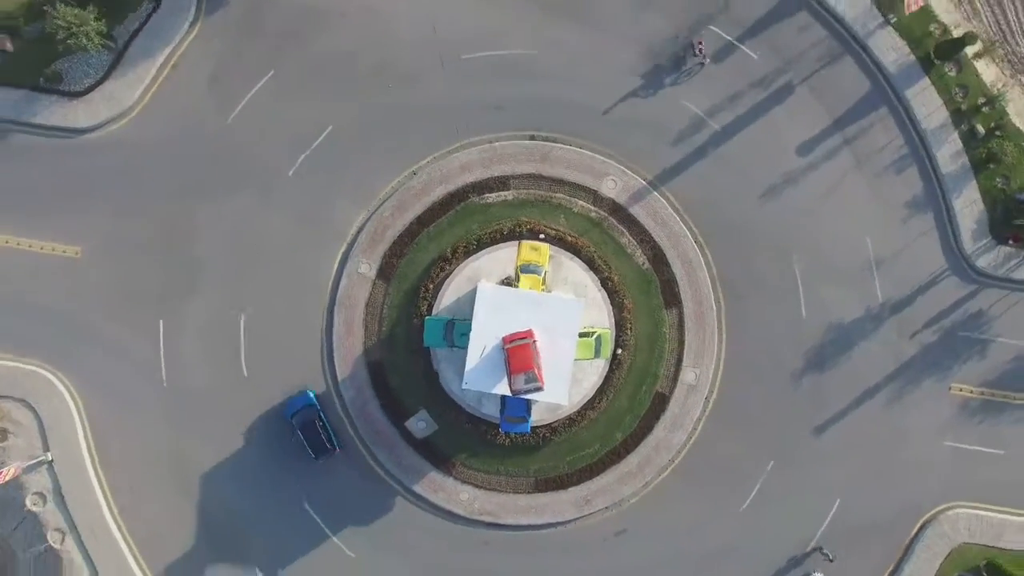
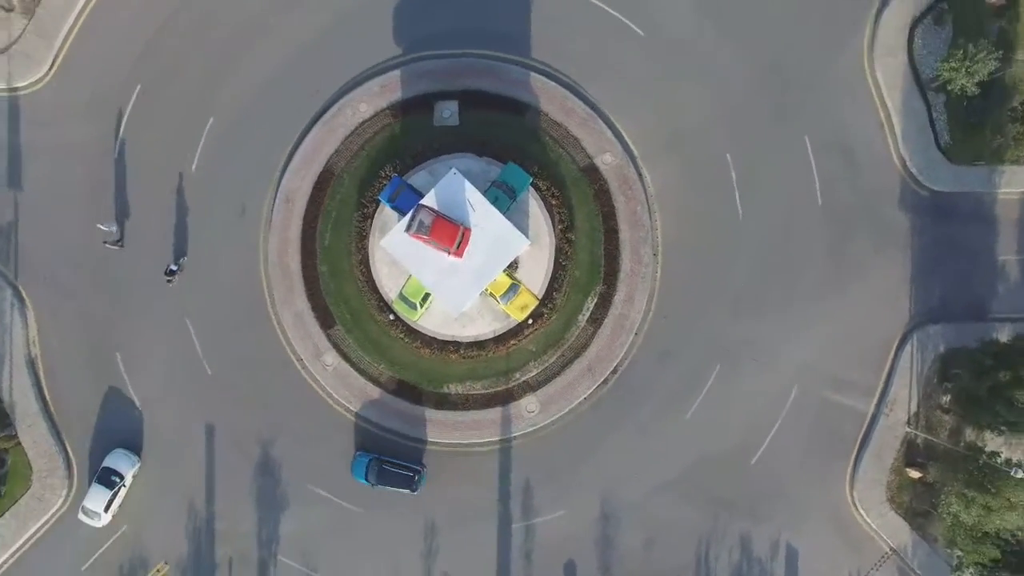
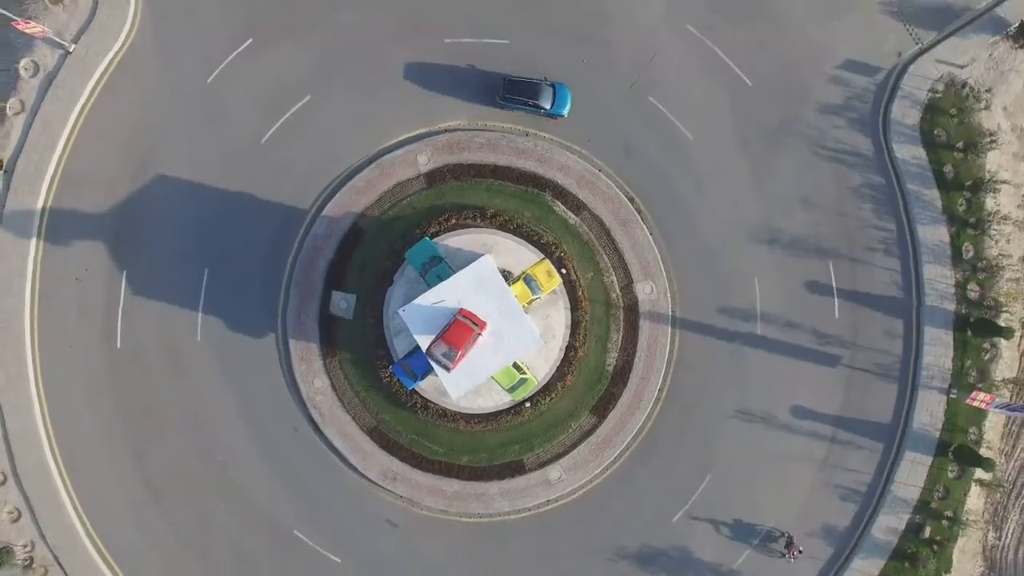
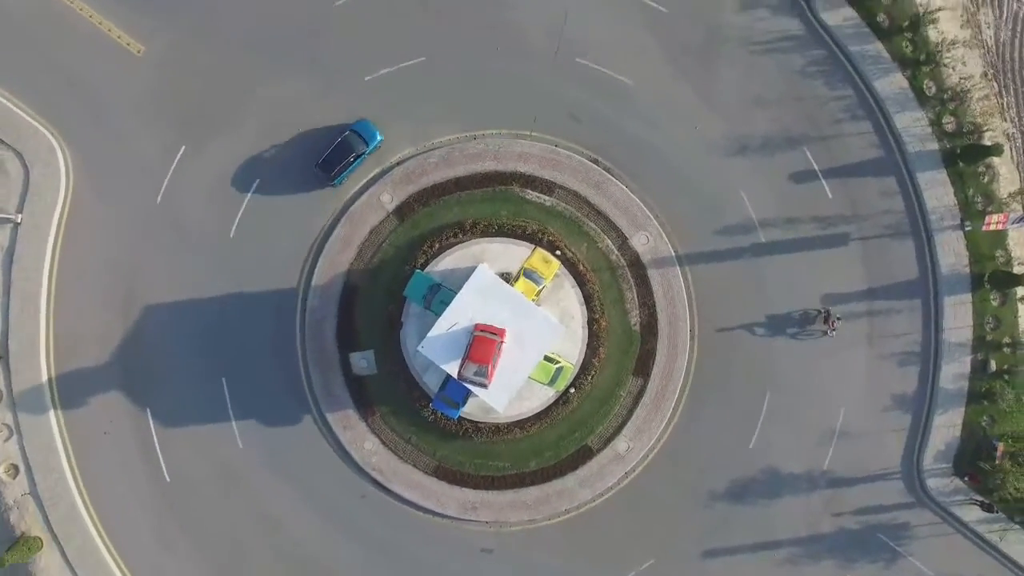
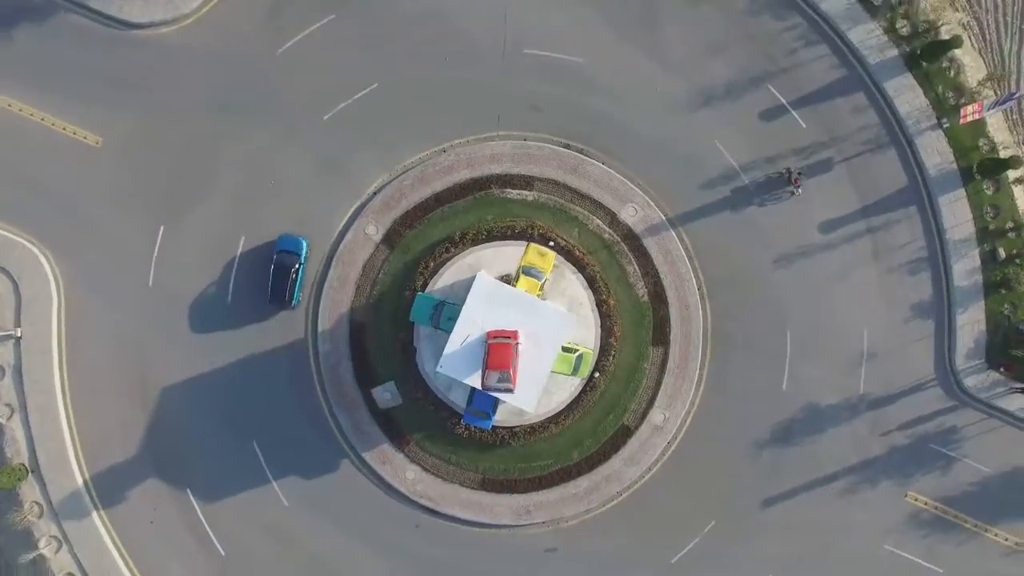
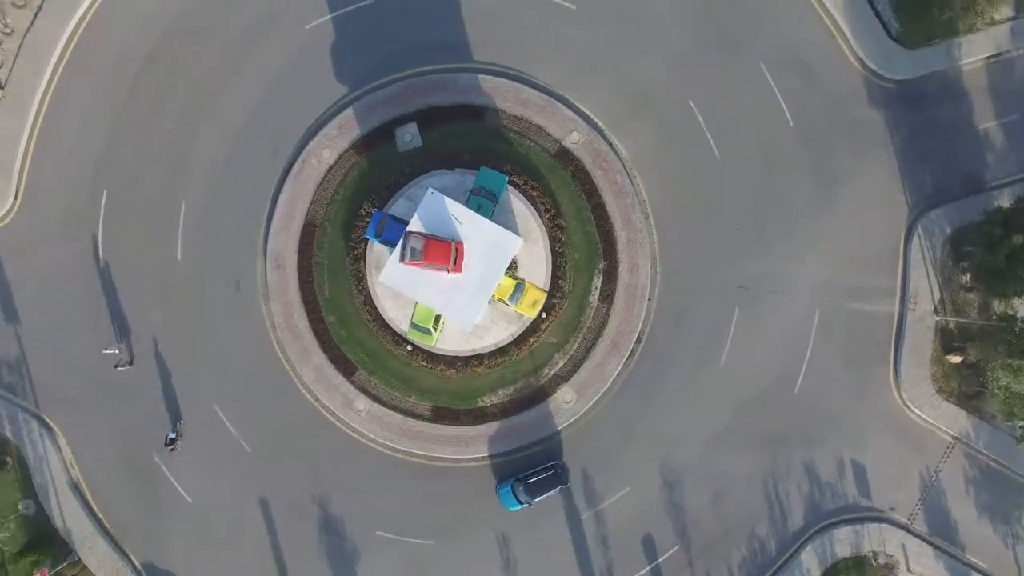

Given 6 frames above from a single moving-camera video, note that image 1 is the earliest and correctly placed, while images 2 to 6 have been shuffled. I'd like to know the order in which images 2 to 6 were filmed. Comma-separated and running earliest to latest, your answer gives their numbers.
5, 4, 3, 6, 2
